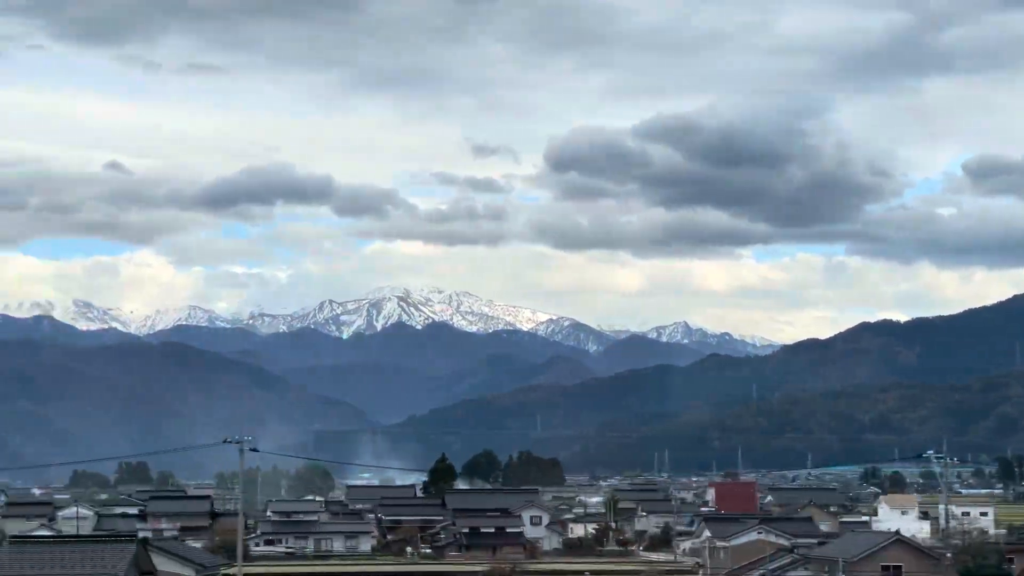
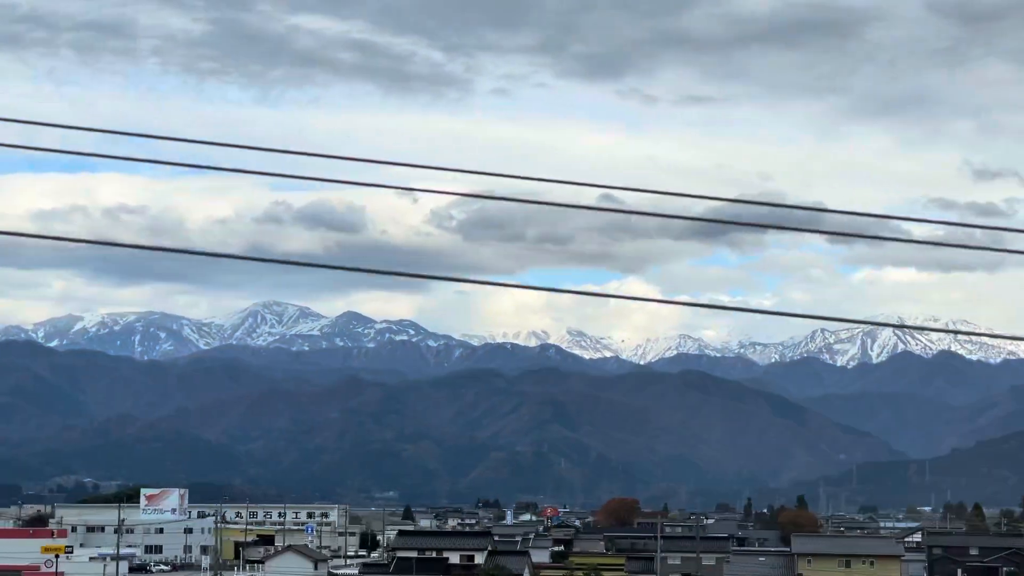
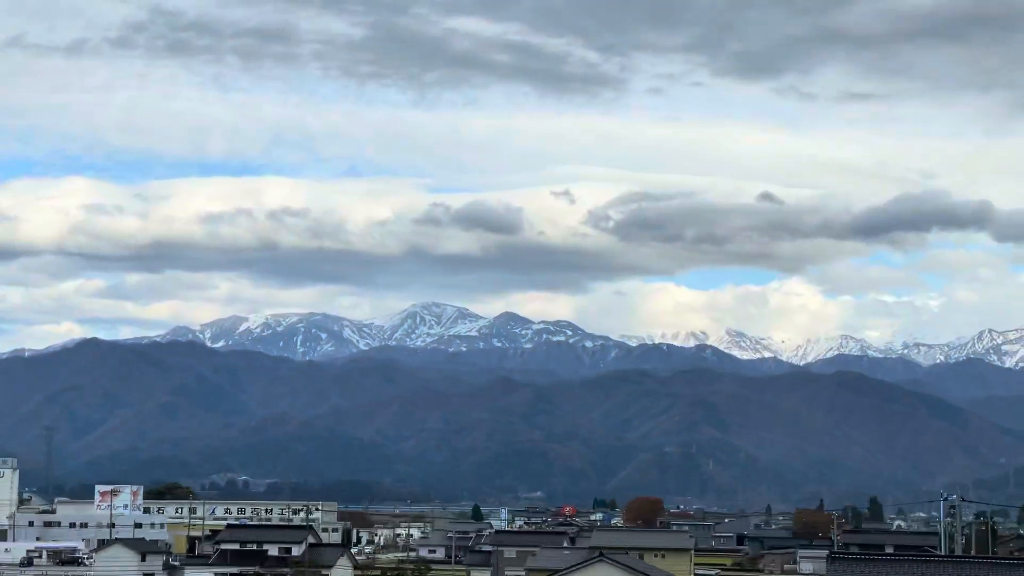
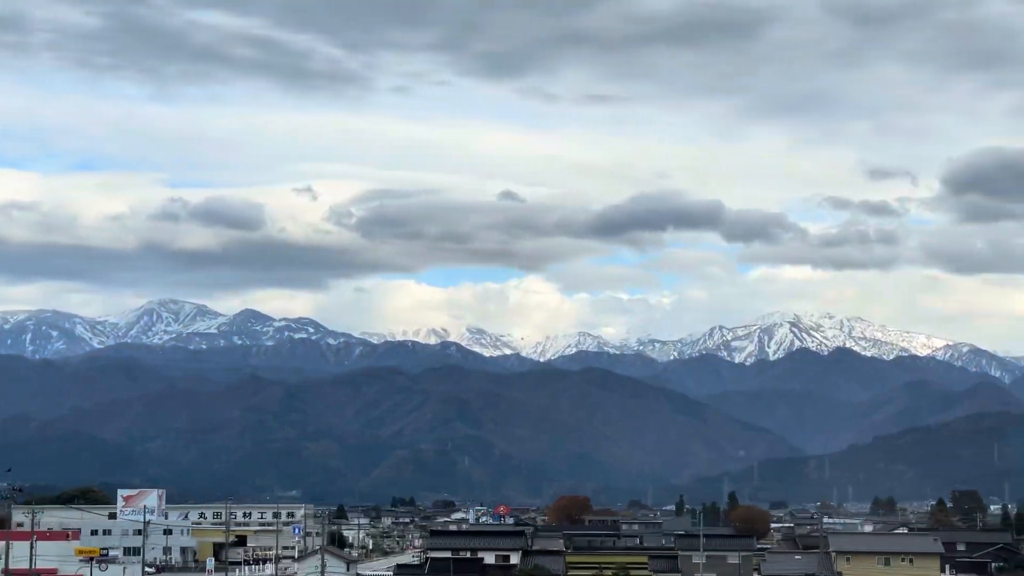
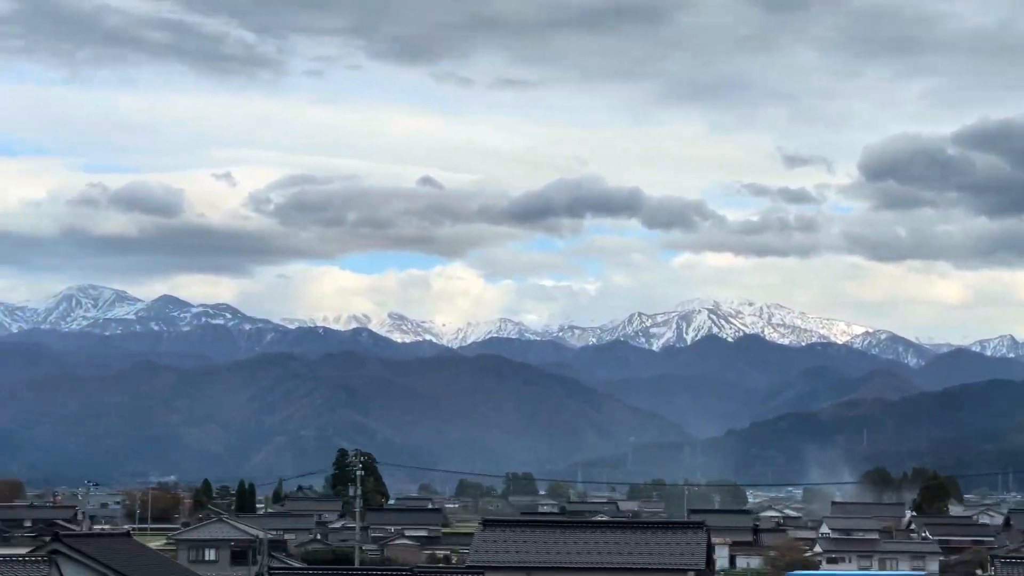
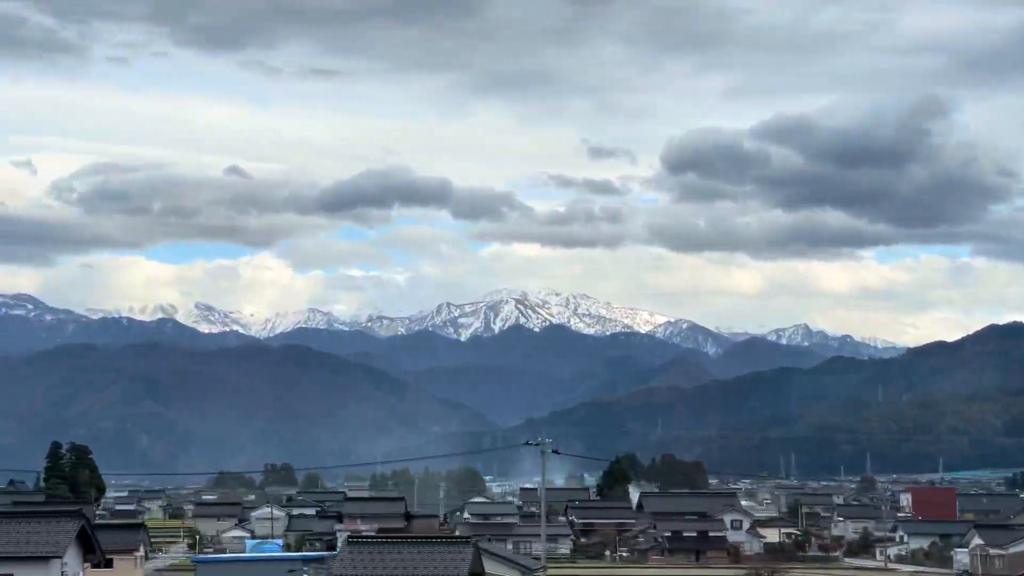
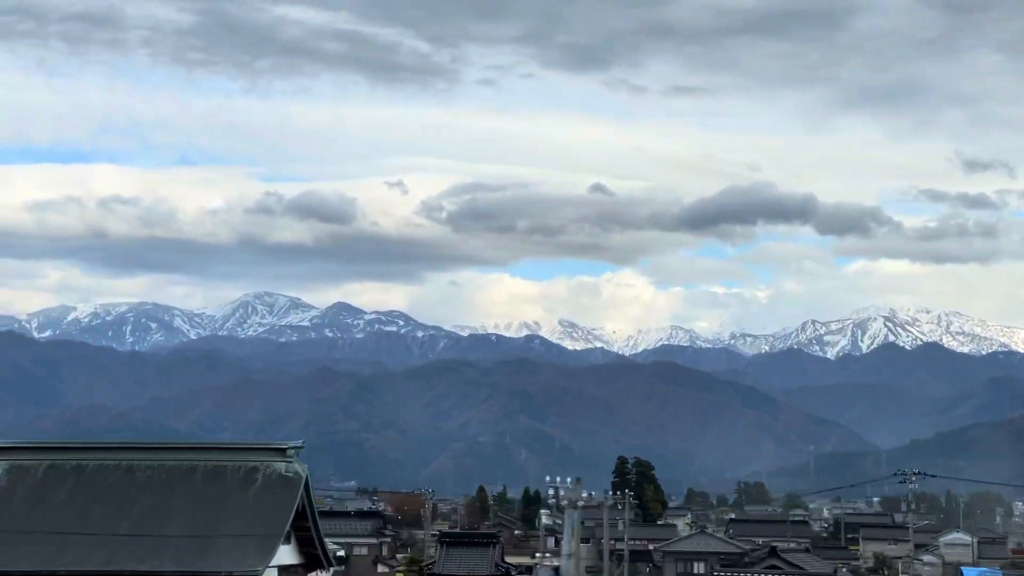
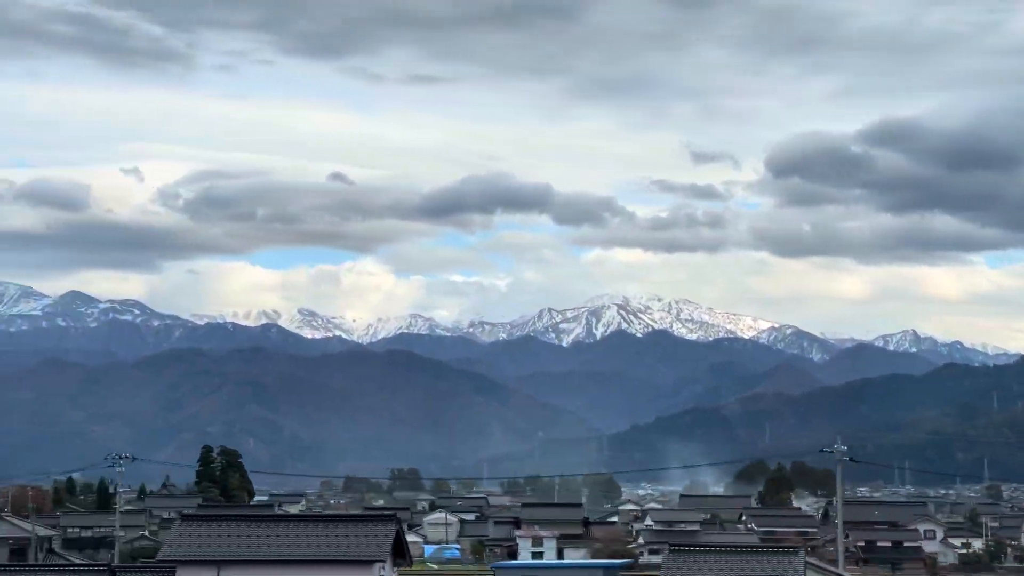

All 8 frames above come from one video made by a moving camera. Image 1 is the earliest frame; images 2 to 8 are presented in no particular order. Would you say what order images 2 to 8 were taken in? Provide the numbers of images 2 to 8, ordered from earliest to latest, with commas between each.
6, 8, 5, 7, 3, 2, 4
